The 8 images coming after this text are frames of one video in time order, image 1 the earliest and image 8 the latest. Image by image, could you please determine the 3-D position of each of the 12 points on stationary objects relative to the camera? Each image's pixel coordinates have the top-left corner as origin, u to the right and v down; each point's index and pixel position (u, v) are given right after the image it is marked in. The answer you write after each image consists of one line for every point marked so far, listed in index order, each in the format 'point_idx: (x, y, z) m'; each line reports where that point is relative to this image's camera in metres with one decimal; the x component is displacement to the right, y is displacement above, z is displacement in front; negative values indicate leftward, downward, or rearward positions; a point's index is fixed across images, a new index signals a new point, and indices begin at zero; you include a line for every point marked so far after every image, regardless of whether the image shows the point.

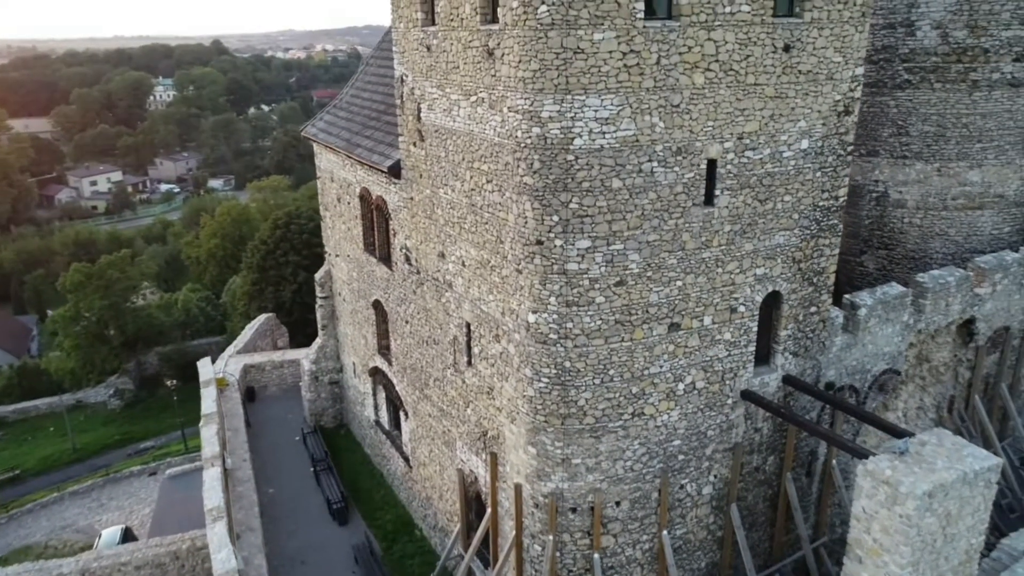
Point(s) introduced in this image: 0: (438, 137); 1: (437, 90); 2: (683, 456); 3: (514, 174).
0: (-0.9, +1.9, +9.4) m
1: (-0.9, +2.4, +9.1) m
2: (+2.0, -2.0, +9.0) m
3: (0.0, +1.2, +7.9) m
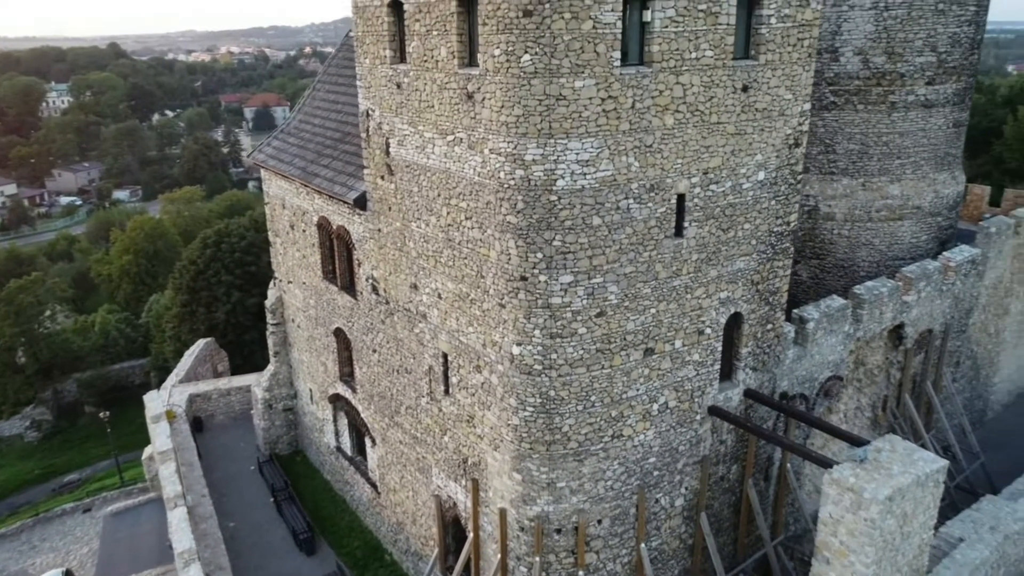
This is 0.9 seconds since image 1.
0: (-1.3, +1.5, +9.5) m
1: (-1.3, +2.0, +9.3) m
2: (+1.8, -2.3, +9.4) m
3: (-0.2, +0.8, +8.1) m
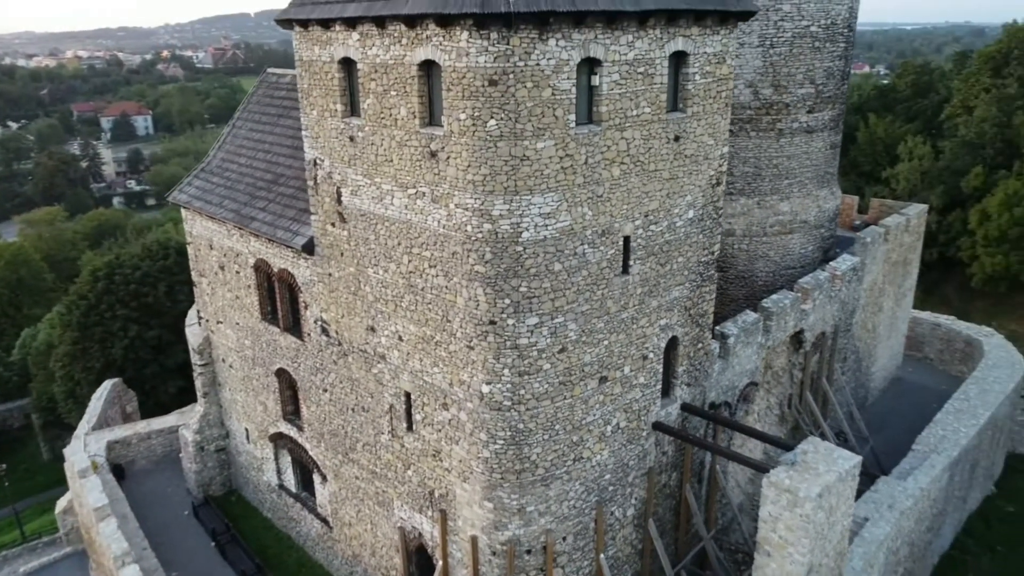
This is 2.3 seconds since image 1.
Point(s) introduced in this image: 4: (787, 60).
0: (-1.9, +0.9, +9.9) m
1: (-1.9, +1.4, +9.6) m
2: (+1.4, -2.7, +10.3) m
3: (-0.5, +0.3, +8.7) m
4: (+5.5, +4.6, +15.0) m
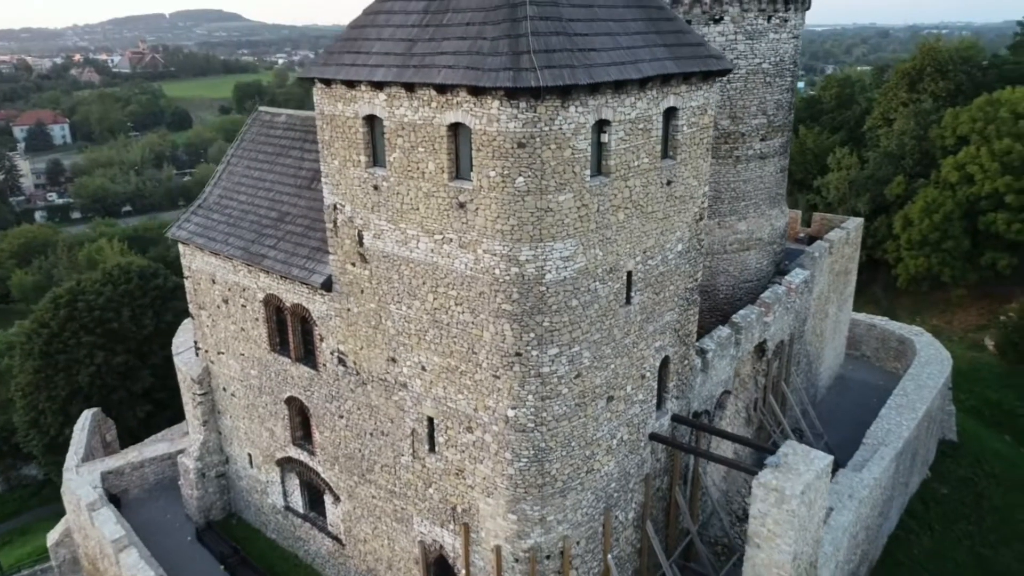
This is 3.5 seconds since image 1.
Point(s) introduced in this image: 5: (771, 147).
0: (-1.8, +0.4, +10.7) m
1: (-1.7, +0.9, +10.5) m
2: (+1.6, -3.1, +11.4) m
3: (-0.3, -0.2, +9.6) m
4: (+5.0, +4.3, +16.5) m
5: (+6.0, +3.2, +17.3) m
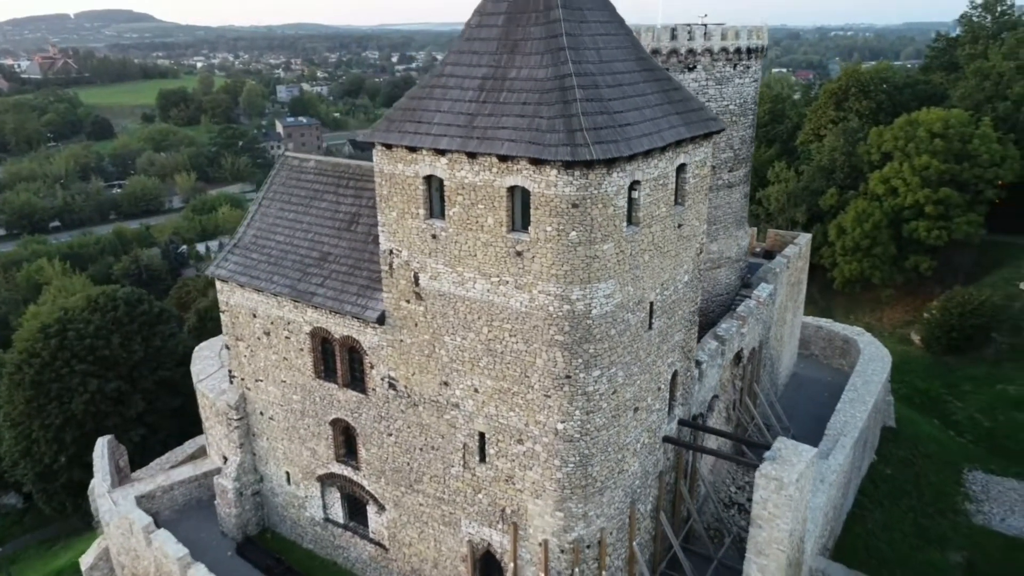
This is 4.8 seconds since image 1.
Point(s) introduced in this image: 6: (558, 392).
0: (-1.1, -0.2, +12.4) m
1: (-1.1, +0.3, +12.1) m
2: (+2.3, -3.6, +13.4) m
3: (+0.5, -0.7, +11.4) m
4: (+5.0, +3.9, +18.8) m
5: (+5.9, +2.9, +19.6) m
6: (+0.7, -1.6, +11.6) m
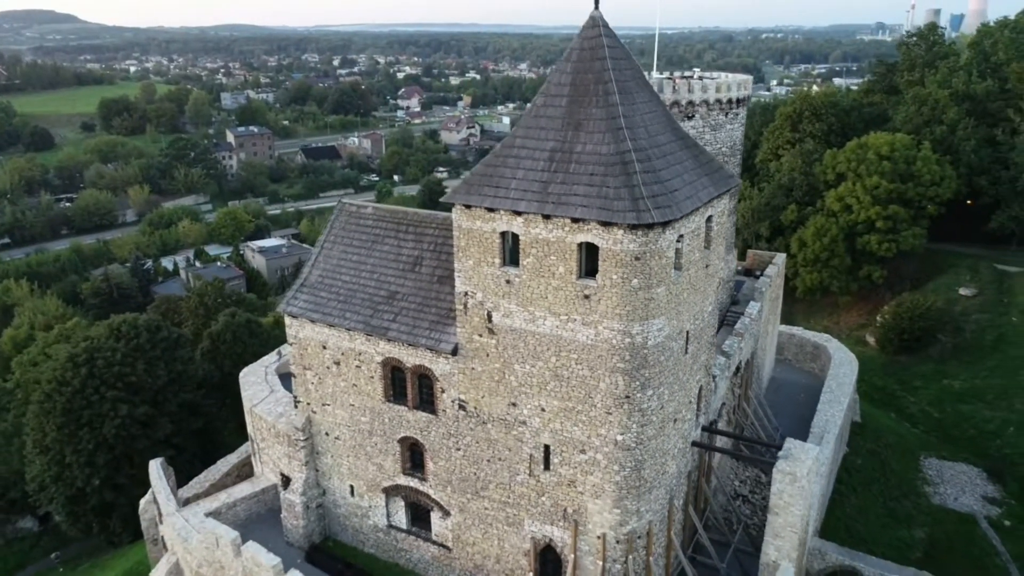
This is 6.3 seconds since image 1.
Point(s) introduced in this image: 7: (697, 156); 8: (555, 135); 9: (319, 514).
0: (+0.1, -0.9, +14.6) m
1: (+0.1, -0.4, +14.4) m
2: (+3.5, -4.2, +15.9) m
3: (+1.8, -1.3, +13.8) m
4: (+5.6, +3.3, +21.4) m
5: (+6.4, +2.4, +22.4) m
6: (+2.0, -2.3, +14.0) m
7: (+3.6, +2.6, +14.8) m
8: (+0.8, +2.8, +13.8) m
9: (-4.9, -5.8, +19.1) m
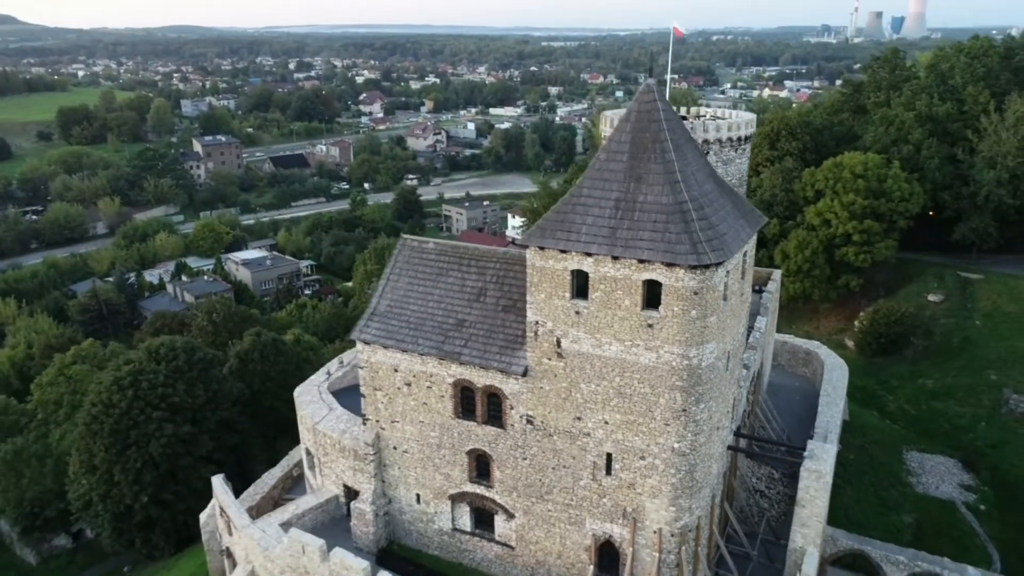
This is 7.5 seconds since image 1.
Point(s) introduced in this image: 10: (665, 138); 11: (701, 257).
0: (+1.6, -1.6, +16.8) m
1: (+1.6, -1.0, +16.6) m
2: (+5.0, -4.8, +18.2) m
3: (+3.3, -2.0, +16.1) m
4: (+6.6, +2.8, +23.9) m
5: (+7.4, +1.8, +24.9) m
6: (+3.5, -2.9, +16.3) m
7: (+5.1, +2.0, +17.2) m
8: (+2.3, +2.2, +16.1) m
9: (-3.6, -6.5, +21.0) m
10: (+3.2, +3.2, +15.9) m
11: (+3.8, +0.6, +15.0) m
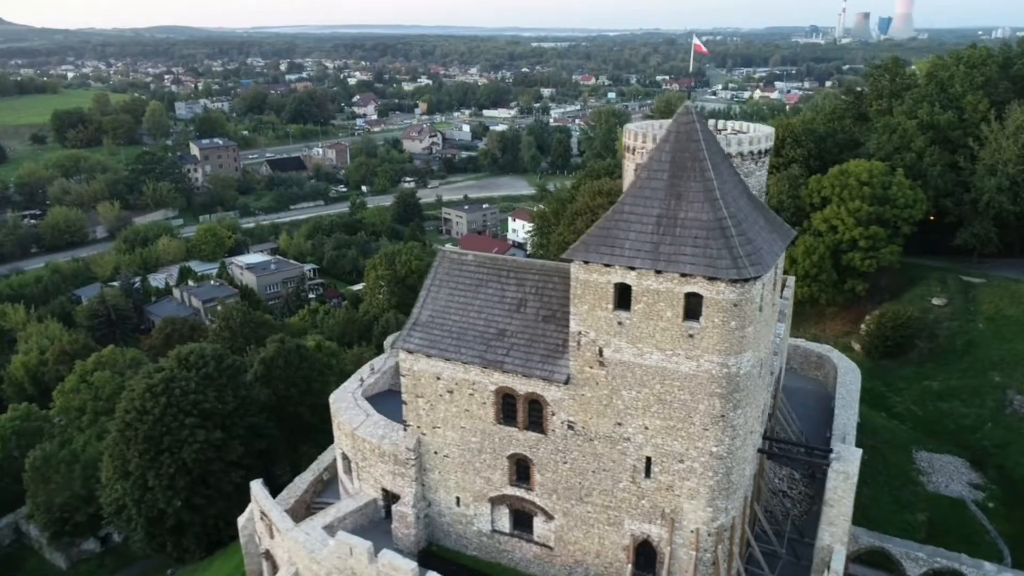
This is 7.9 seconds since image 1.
0: (+2.6, -1.8, +17.6) m
1: (+2.7, -1.3, +17.4) m
2: (+6.0, -5.1, +19.1) m
3: (+4.4, -2.2, +16.9) m
4: (+7.6, +2.5, +24.8) m
5: (+8.4, +1.5, +25.8) m
6: (+4.6, -3.2, +17.2) m
7: (+6.1, +1.7, +18.0) m
8: (+3.3, +1.9, +16.9) m
9: (-2.5, -6.8, +21.8) m
10: (+4.3, +2.9, +16.8) m
11: (+4.8, +0.3, +15.8) m
